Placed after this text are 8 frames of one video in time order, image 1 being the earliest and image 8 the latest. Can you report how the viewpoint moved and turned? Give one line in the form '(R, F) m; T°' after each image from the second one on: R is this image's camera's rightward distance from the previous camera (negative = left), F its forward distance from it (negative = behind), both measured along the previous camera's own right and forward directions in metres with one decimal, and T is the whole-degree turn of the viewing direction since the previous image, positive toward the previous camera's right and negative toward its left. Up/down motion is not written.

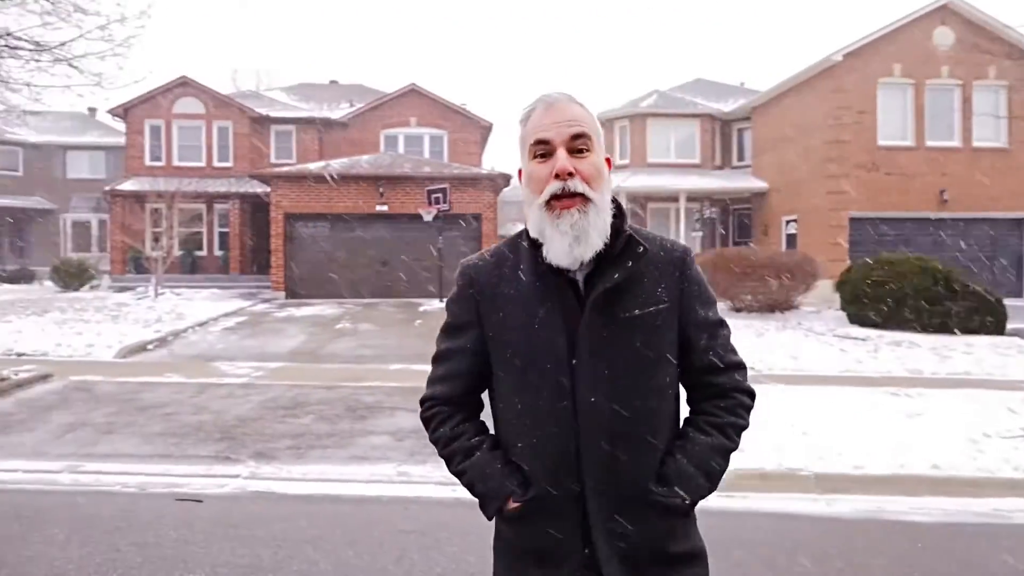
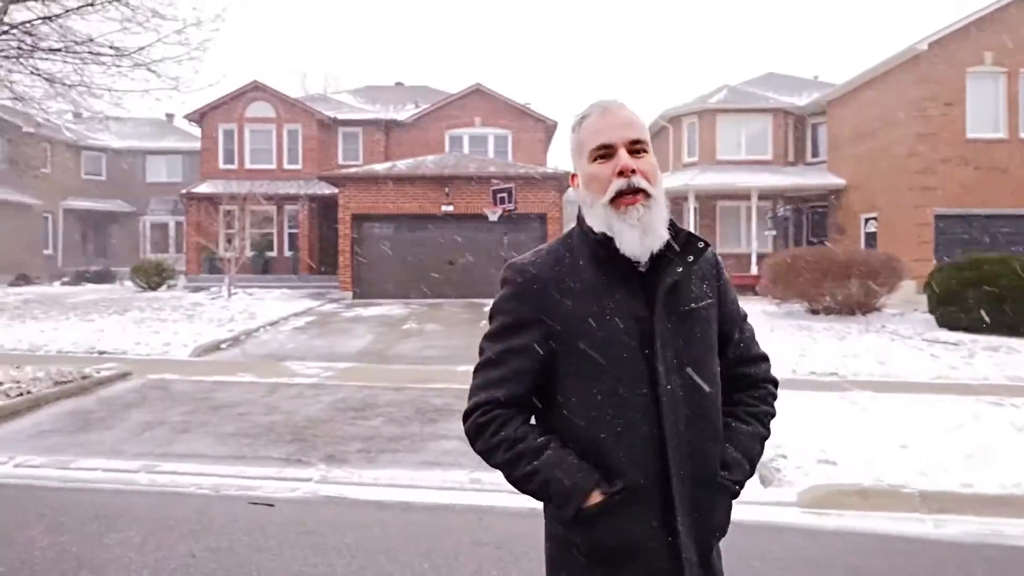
(-0.1, +0.2) m; -5°
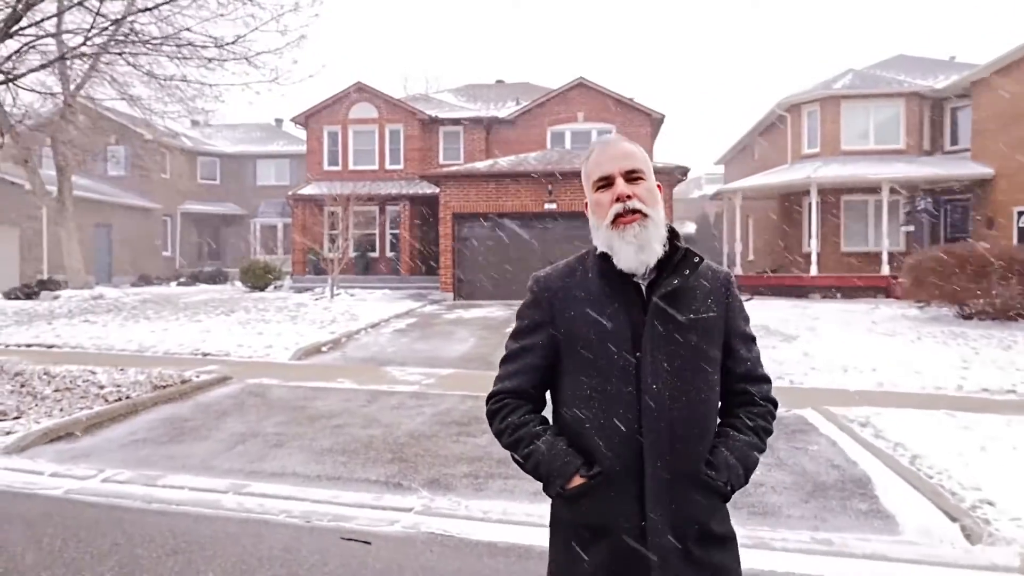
(-0.2, +0.8) m; -8°
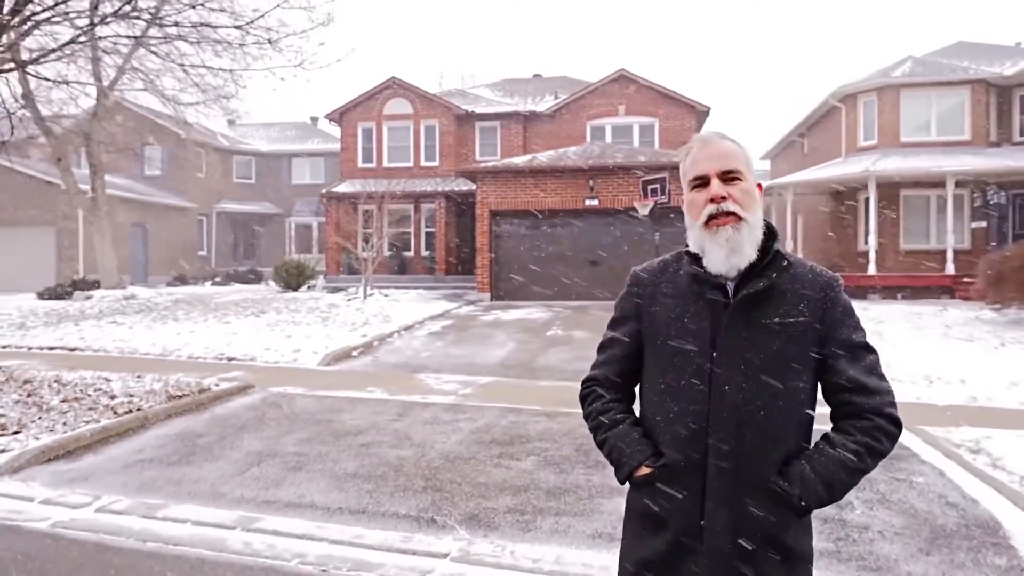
(-0.1, +0.7) m; -3°
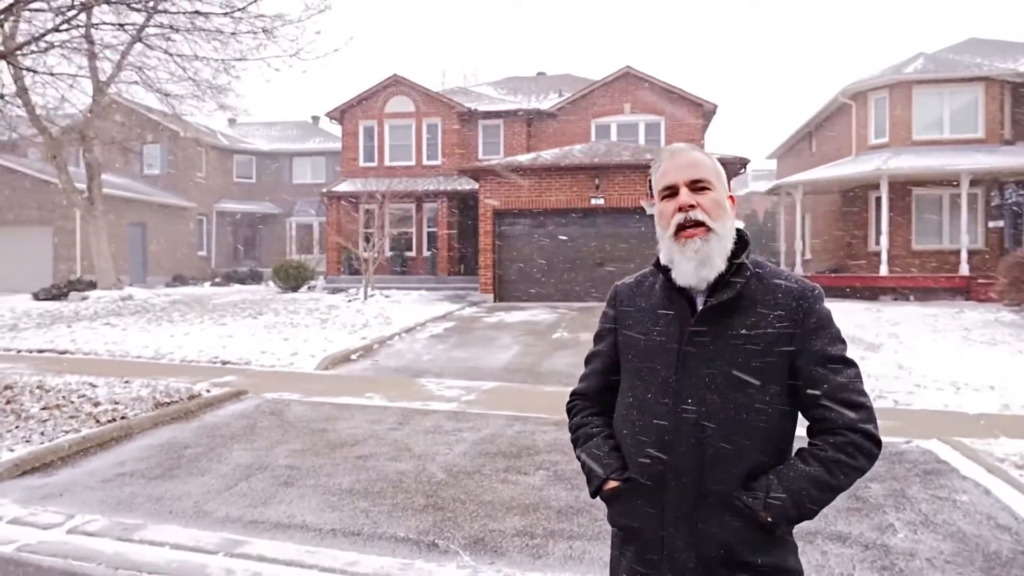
(0.0, +0.4) m; 0°
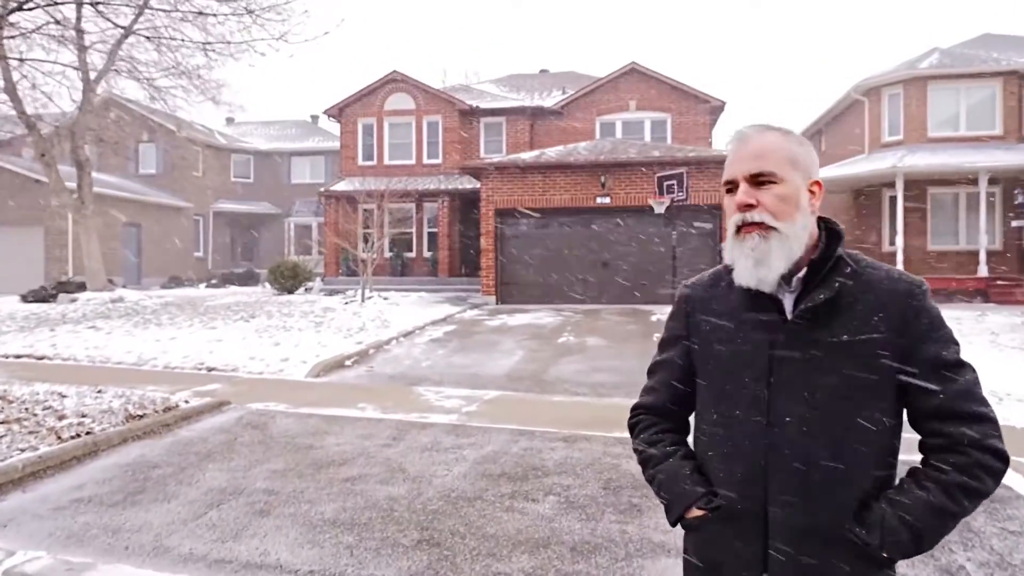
(0.0, +0.6) m; 0°
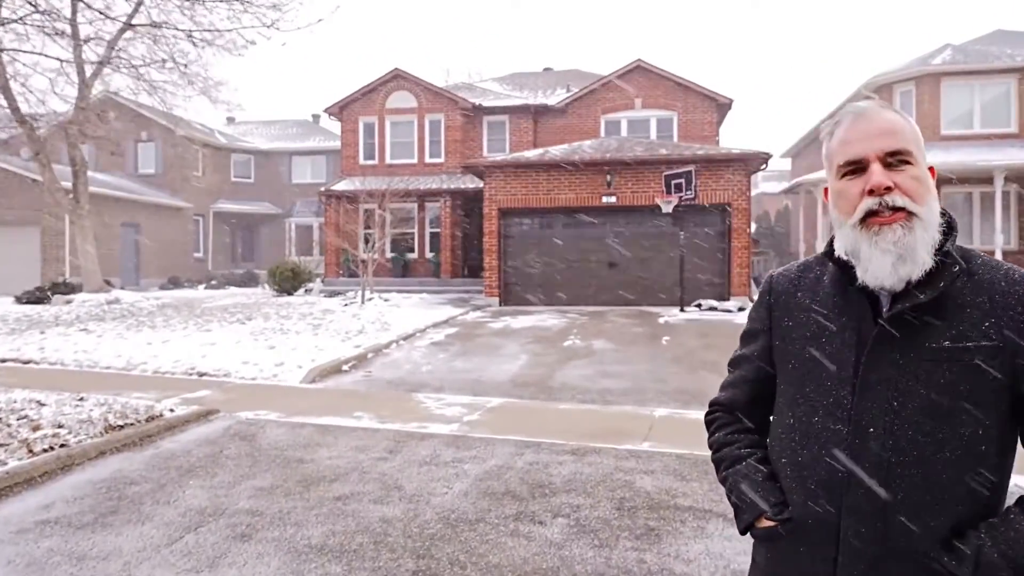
(0.0, +0.4) m; 0°
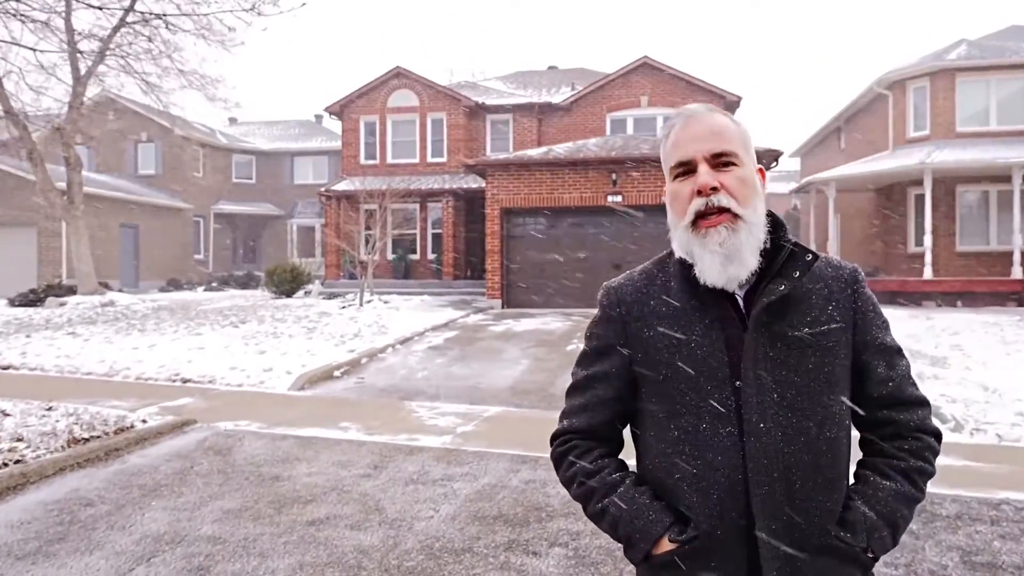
(+0.1, +0.4) m; 0°
